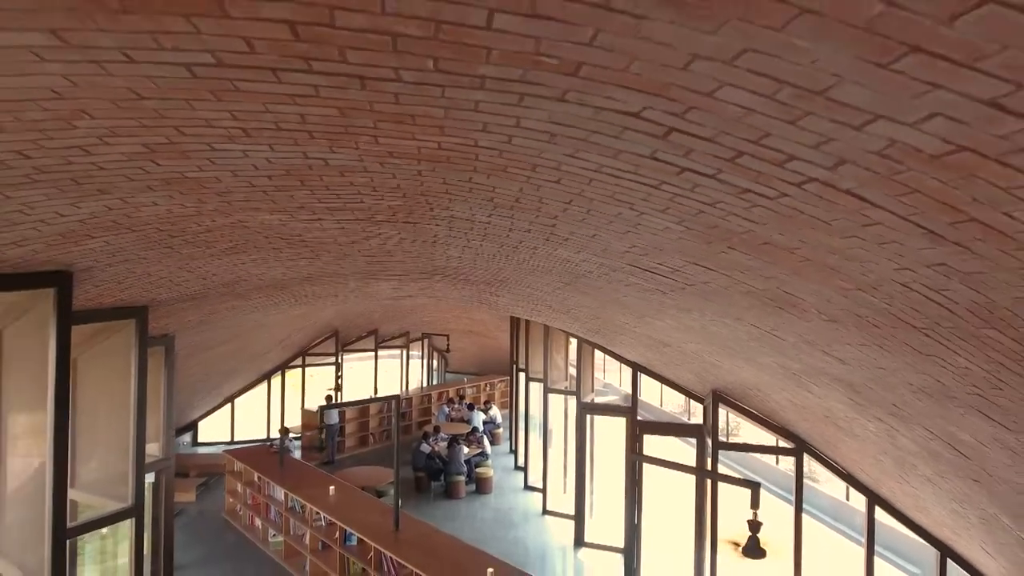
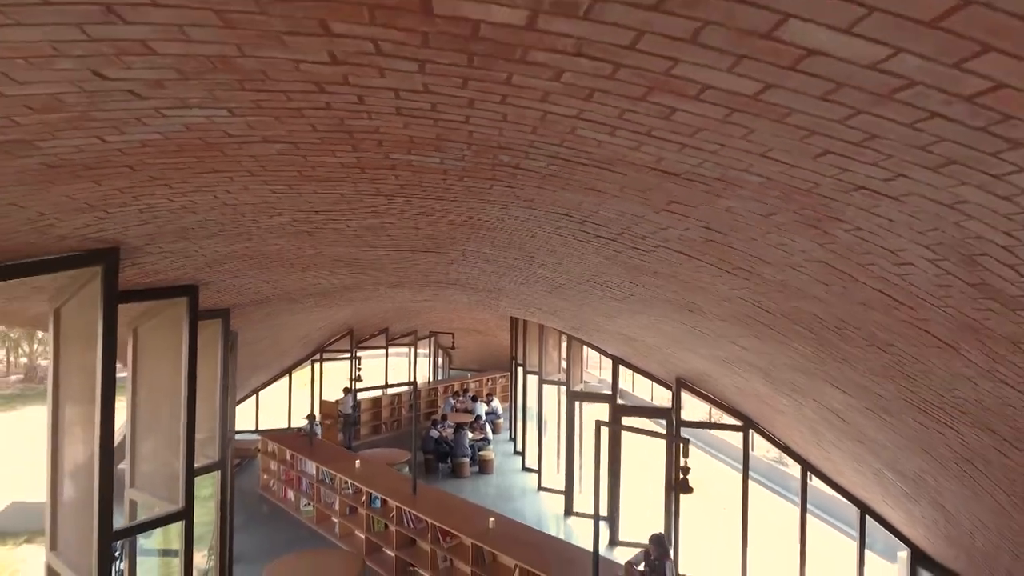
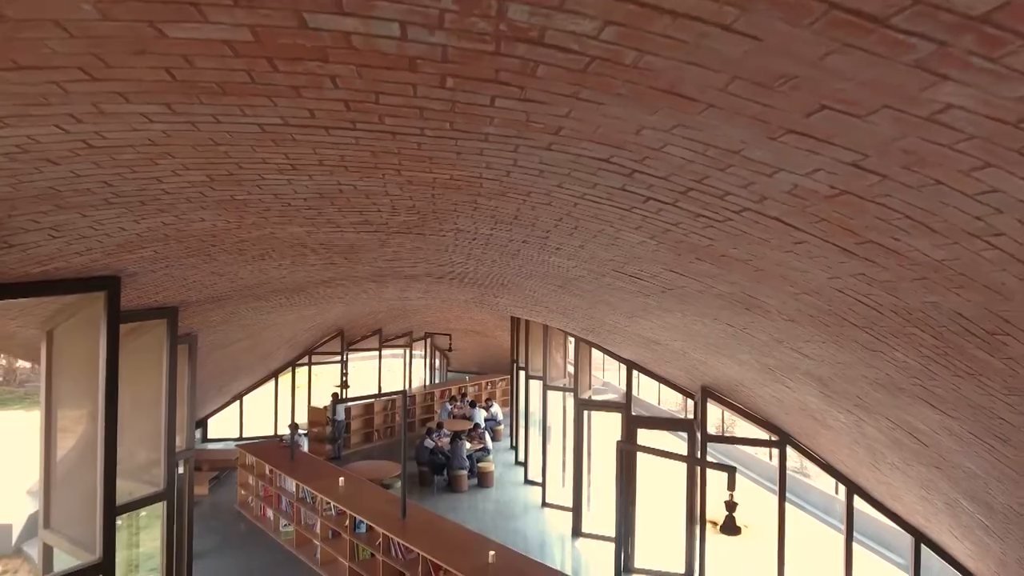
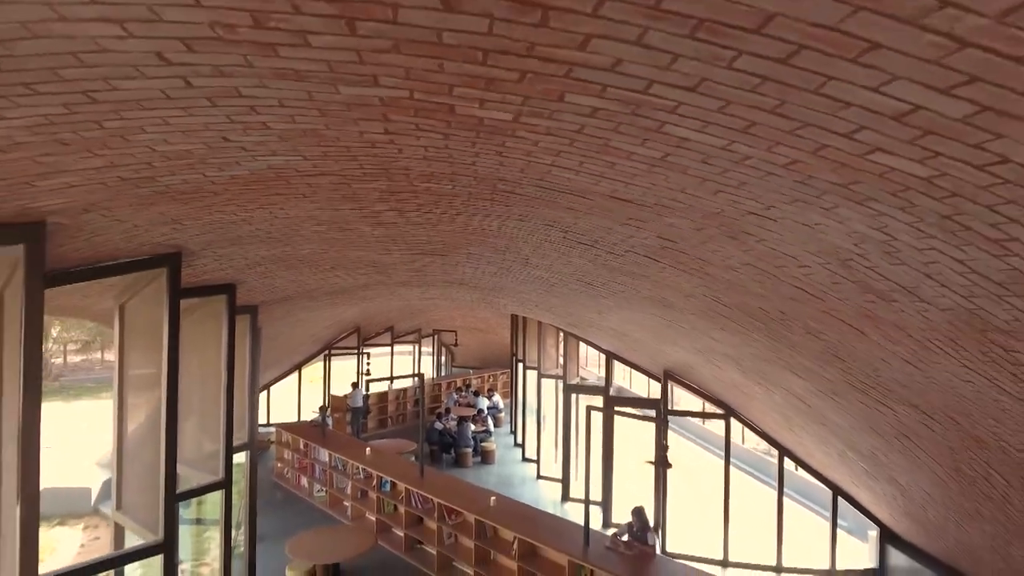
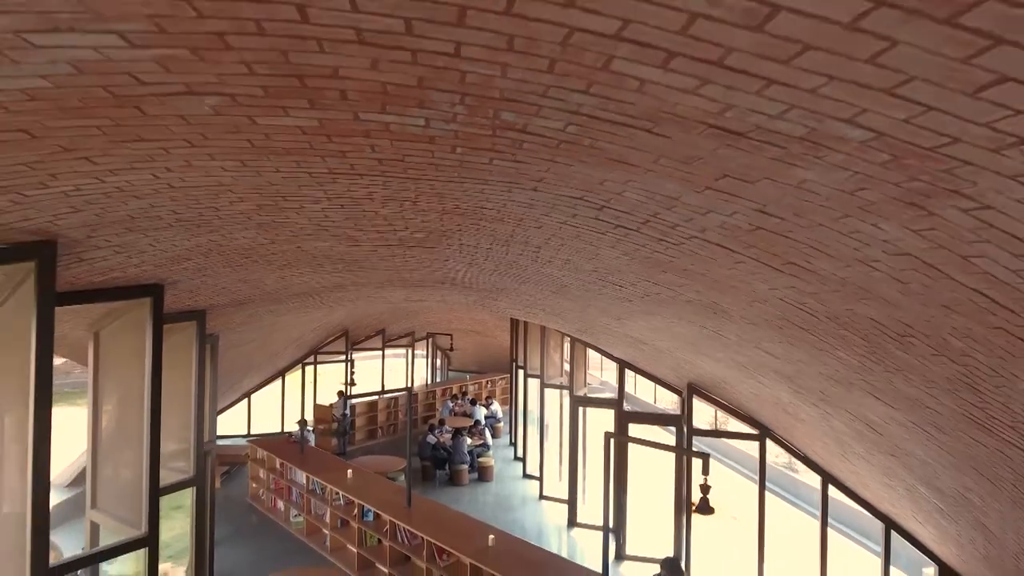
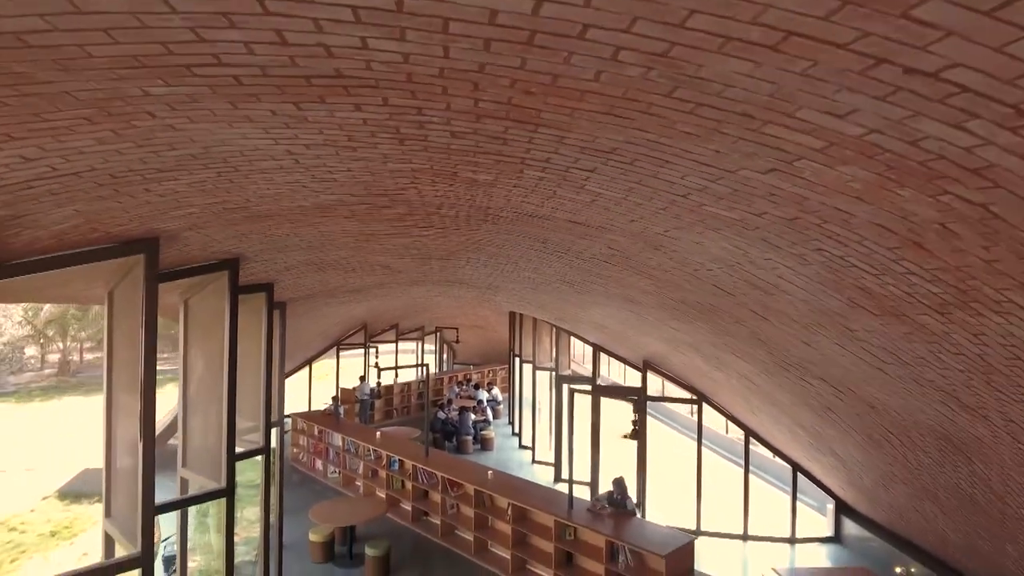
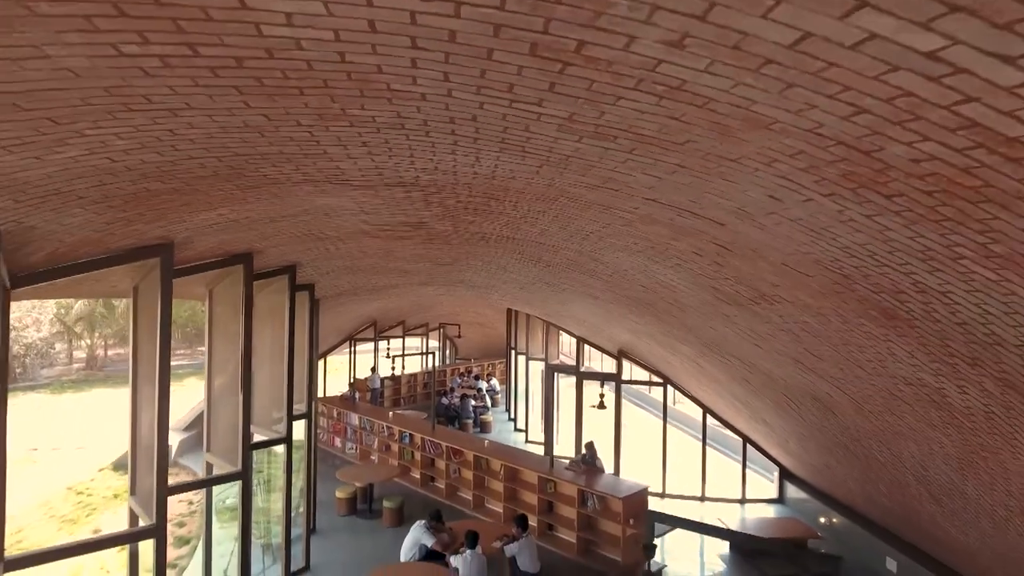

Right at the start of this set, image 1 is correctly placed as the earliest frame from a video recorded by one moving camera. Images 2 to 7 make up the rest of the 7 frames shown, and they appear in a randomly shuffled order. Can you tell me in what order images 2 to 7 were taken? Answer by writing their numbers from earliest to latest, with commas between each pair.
3, 5, 2, 4, 6, 7
